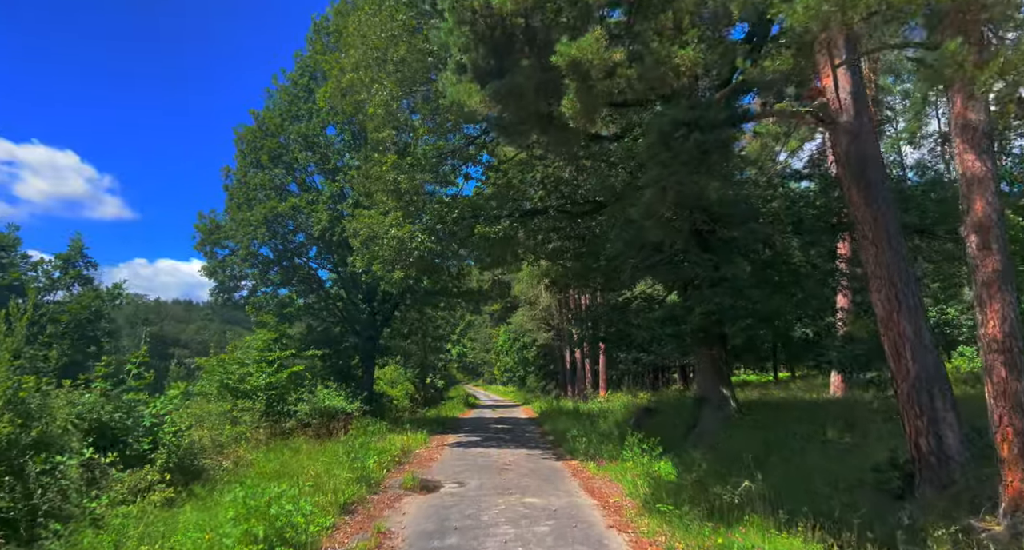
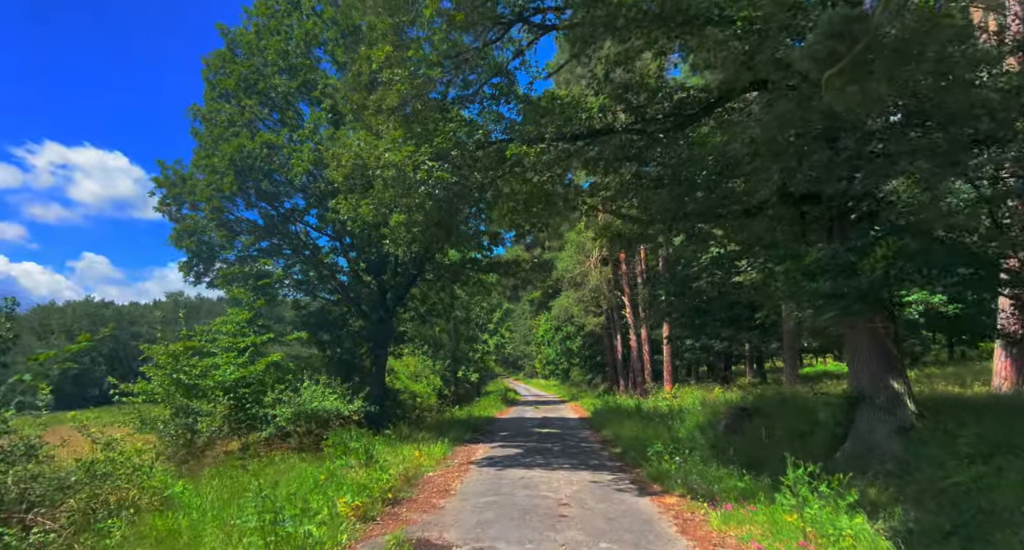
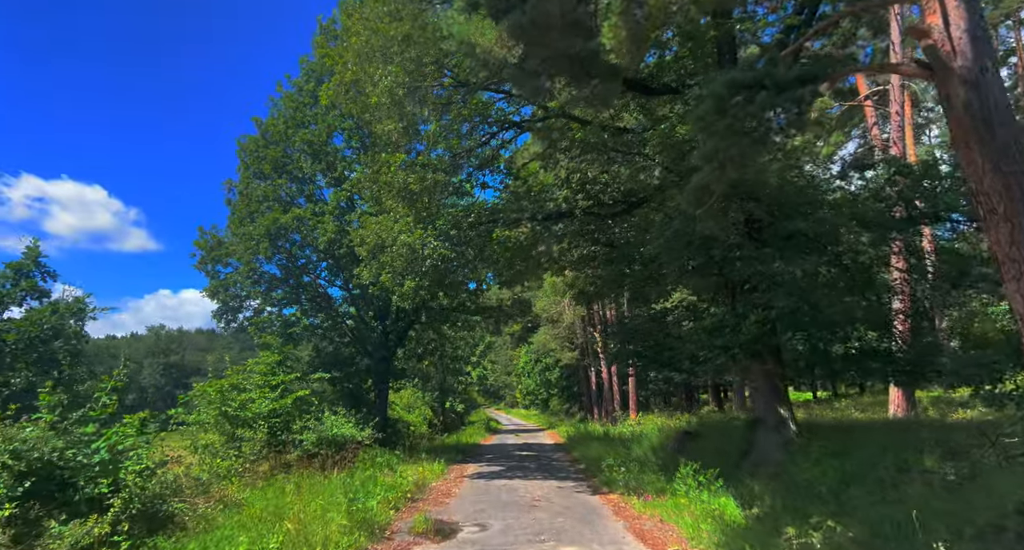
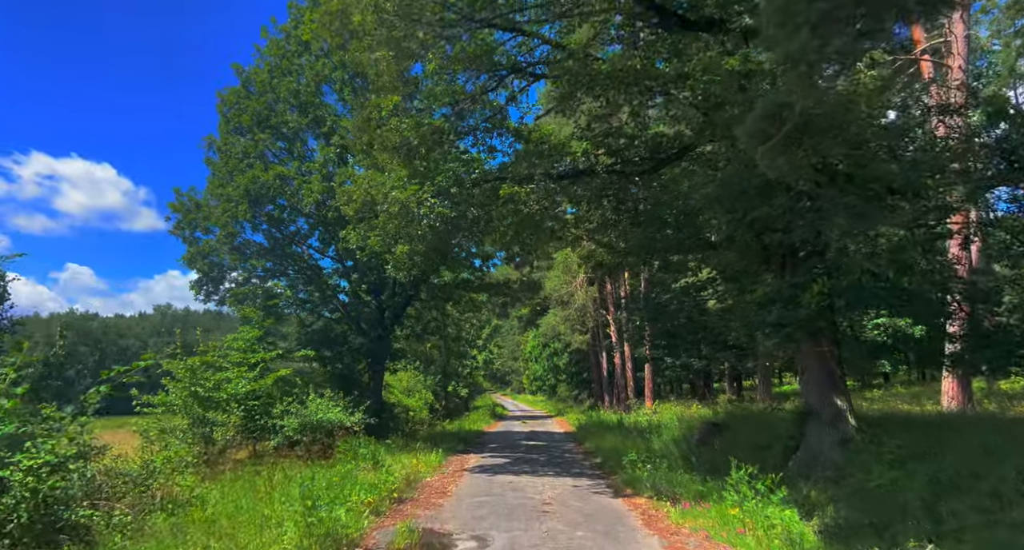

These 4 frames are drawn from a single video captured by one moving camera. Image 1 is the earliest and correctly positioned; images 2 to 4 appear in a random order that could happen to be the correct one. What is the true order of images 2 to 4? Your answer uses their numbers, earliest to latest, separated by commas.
3, 4, 2
